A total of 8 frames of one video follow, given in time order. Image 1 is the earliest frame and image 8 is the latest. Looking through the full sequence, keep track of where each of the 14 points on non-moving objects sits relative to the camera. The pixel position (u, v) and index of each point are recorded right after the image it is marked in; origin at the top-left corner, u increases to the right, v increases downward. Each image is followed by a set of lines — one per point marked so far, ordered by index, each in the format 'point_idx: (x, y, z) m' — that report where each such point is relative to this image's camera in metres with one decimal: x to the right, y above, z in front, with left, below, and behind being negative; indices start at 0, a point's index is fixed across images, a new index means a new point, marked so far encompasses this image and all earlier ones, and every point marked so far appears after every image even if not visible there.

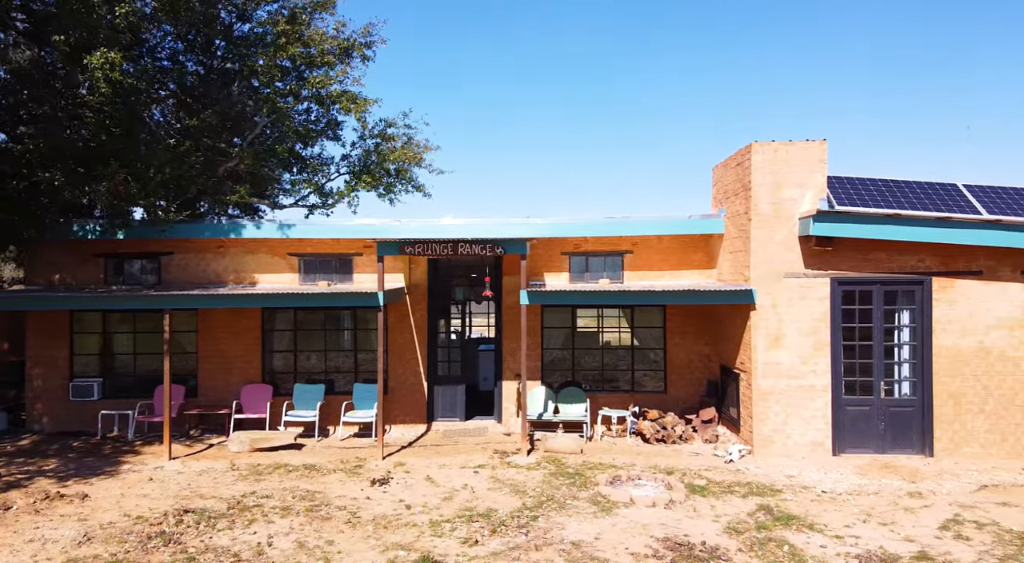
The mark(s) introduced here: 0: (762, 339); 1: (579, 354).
0: (+4.1, -0.9, +11.3) m
1: (+1.4, -1.5, +14.0) m
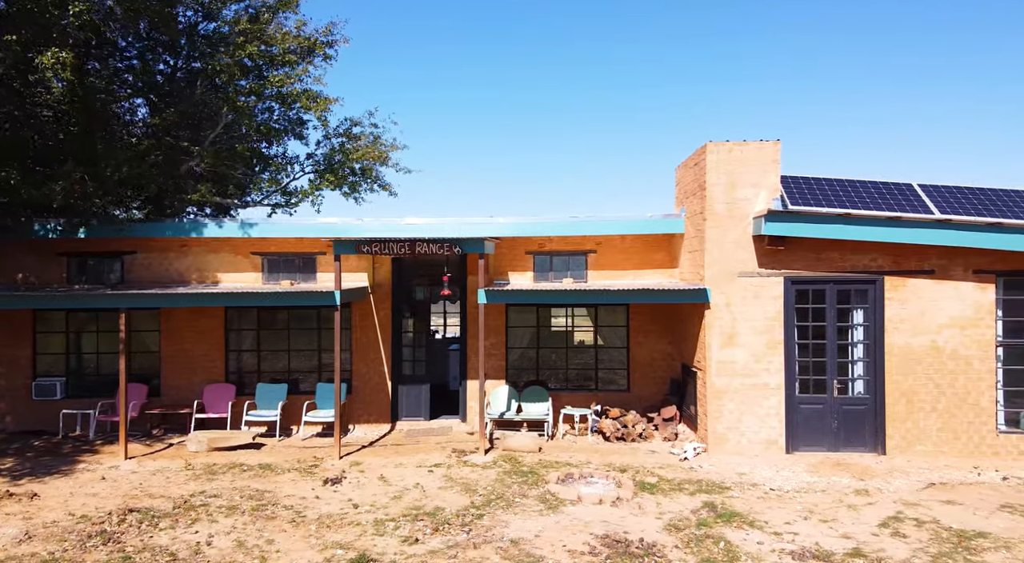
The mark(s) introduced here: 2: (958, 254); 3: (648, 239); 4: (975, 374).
0: (+3.3, -0.9, +11.4) m
1: (+0.7, -1.5, +14.0) m
2: (+7.1, +0.4, +10.9) m
3: (+2.8, +0.8, +13.9) m
4: (+7.3, -1.5, +10.8) m
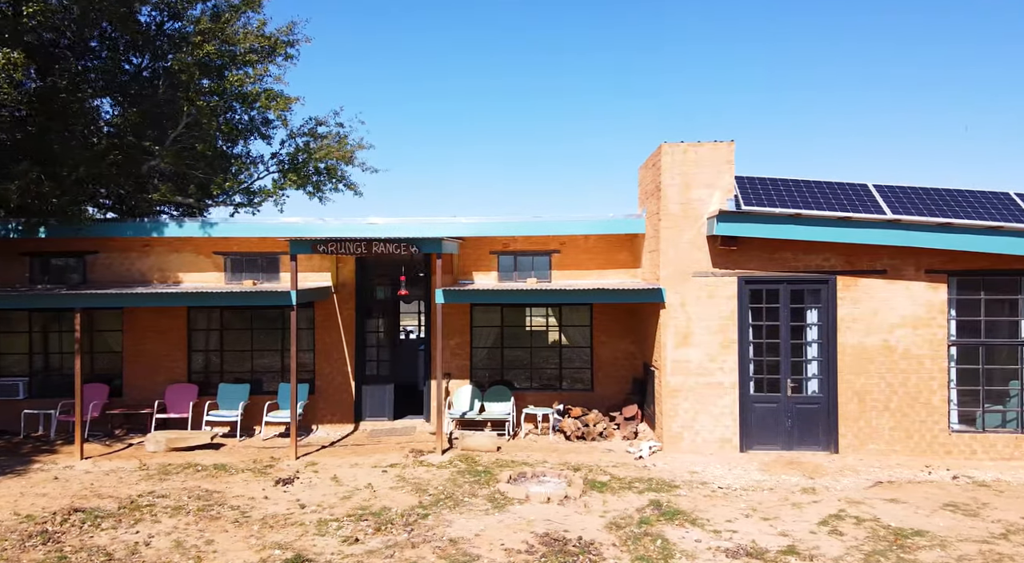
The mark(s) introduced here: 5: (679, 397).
0: (+2.6, -0.9, +11.4) m
1: (0.0, -1.5, +14.1) m
2: (+6.3, +0.4, +11.0) m
3: (+2.0, +0.9, +13.9) m
4: (+6.6, -1.5, +10.9) m
5: (+2.8, -1.9, +11.4) m
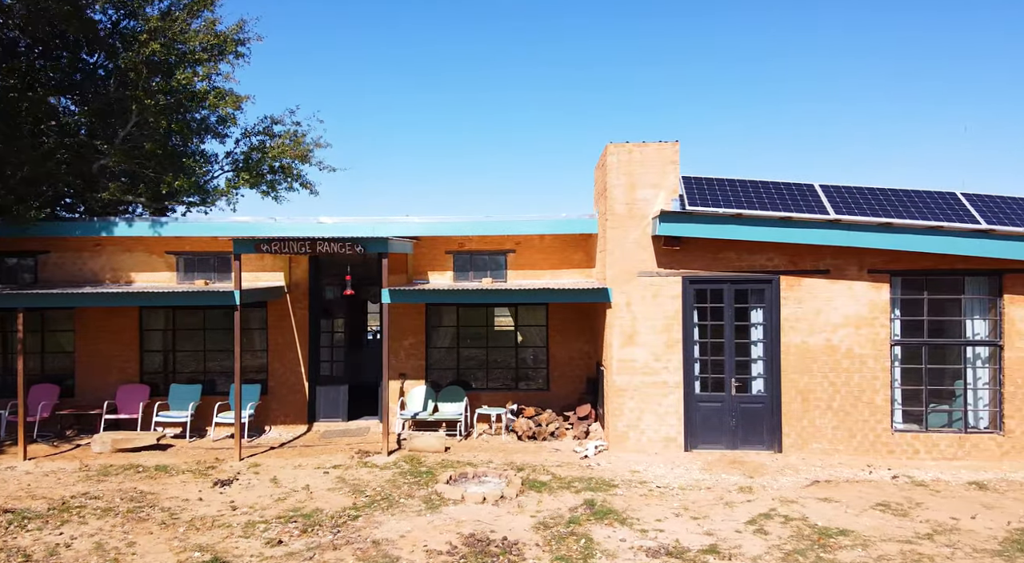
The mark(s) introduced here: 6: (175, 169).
0: (+1.7, -0.9, +11.4) m
1: (-0.9, -1.5, +14.0) m
2: (+5.4, +0.4, +11.0) m
3: (+1.1, +0.9, +13.9) m
4: (+5.7, -1.4, +10.9) m
5: (+1.9, -1.9, +11.4) m
6: (-9.2, +2.9, +18.0) m
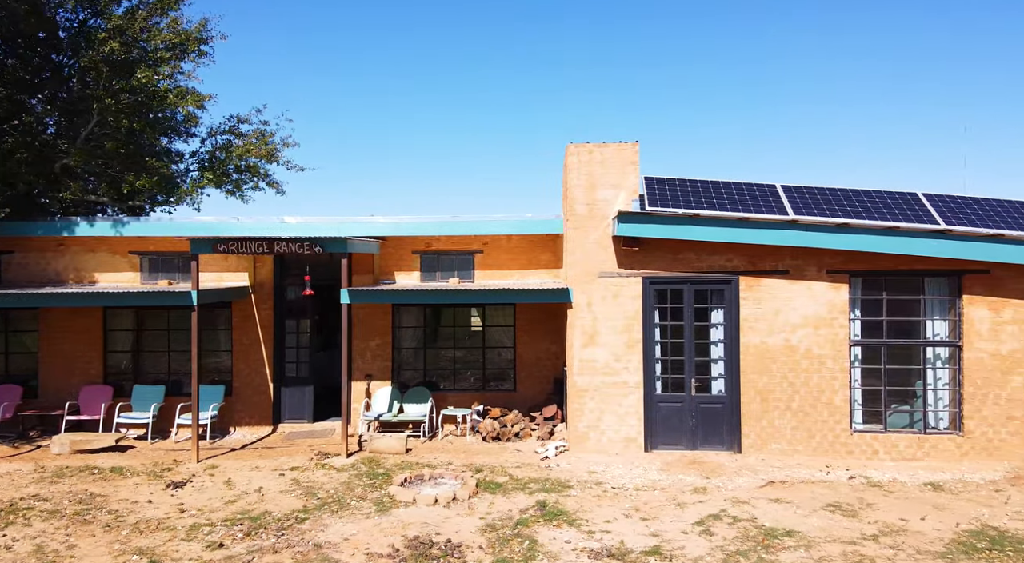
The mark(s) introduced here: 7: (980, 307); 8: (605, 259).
0: (+1.1, -0.9, +11.4) m
1: (-1.6, -1.5, +14.0) m
2: (+4.8, +0.4, +11.0) m
3: (+0.4, +0.9, +13.9) m
4: (+5.0, -1.5, +10.9) m
5: (+1.2, -1.9, +11.3) m
6: (-9.9, +2.9, +17.9) m
7: (+7.4, -0.4, +10.8) m
8: (+1.5, +0.4, +11.4) m
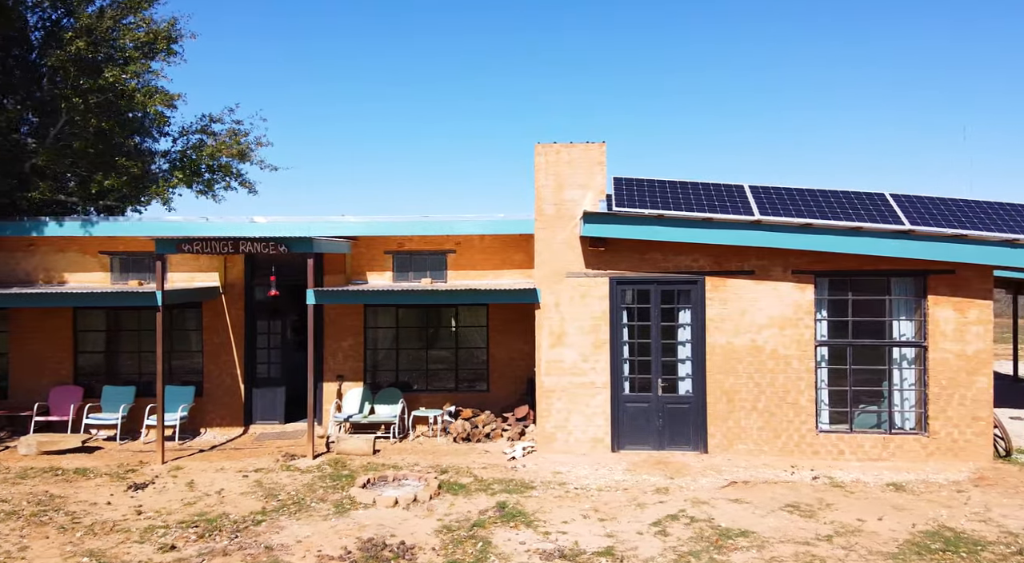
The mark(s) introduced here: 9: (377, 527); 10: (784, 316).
0: (+0.5, -0.9, +11.4) m
1: (-2.2, -1.5, +14.0) m
2: (+4.3, +0.4, +11.0) m
3: (-0.1, +0.8, +13.9) m
4: (+4.5, -1.5, +11.0) m
5: (+0.7, -1.9, +11.3) m
6: (-10.4, +2.9, +17.9) m
7: (+6.8, -0.4, +10.8) m
8: (+1.0, +0.4, +11.3) m
9: (-1.6, -2.9, +8.2) m
10: (+4.3, -0.5, +11.0) m
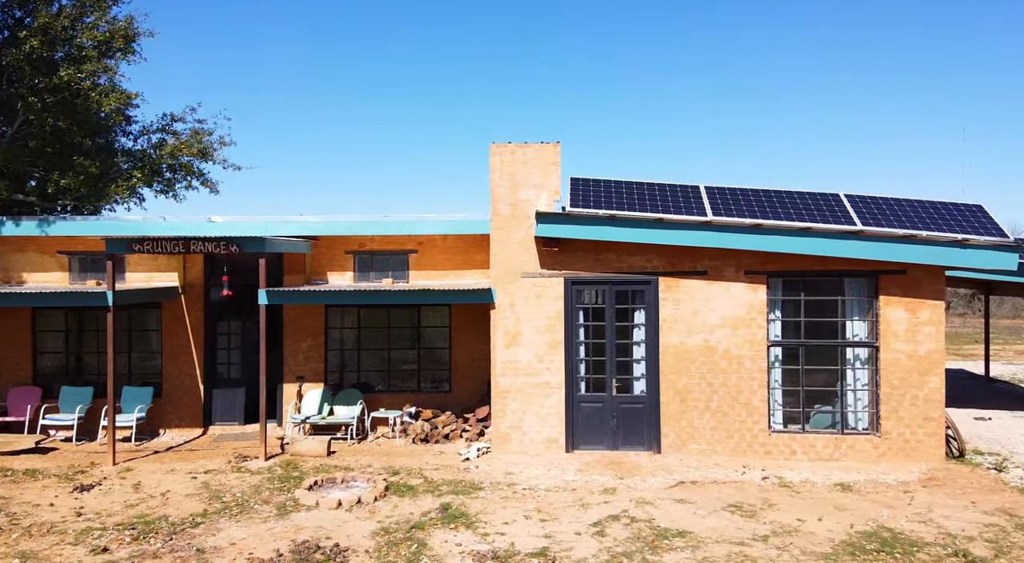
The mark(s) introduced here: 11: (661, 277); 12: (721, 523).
0: (-0.2, -0.9, +11.3) m
1: (-2.9, -1.5, +13.9) m
2: (+3.5, +0.4, +11.0) m
3: (-0.9, +0.8, +13.9) m
4: (+3.8, -1.5, +11.0) m
5: (-0.1, -1.9, +11.3) m
6: (-11.2, +2.9, +17.8) m
7: (+6.1, -0.4, +10.9) m
8: (+0.2, +0.4, +11.3) m
9: (-2.3, -2.9, +8.2) m
10: (+3.6, -0.6, +11.0) m
11: (+2.4, +0.1, +11.0) m
12: (+2.5, -2.9, +8.3) m
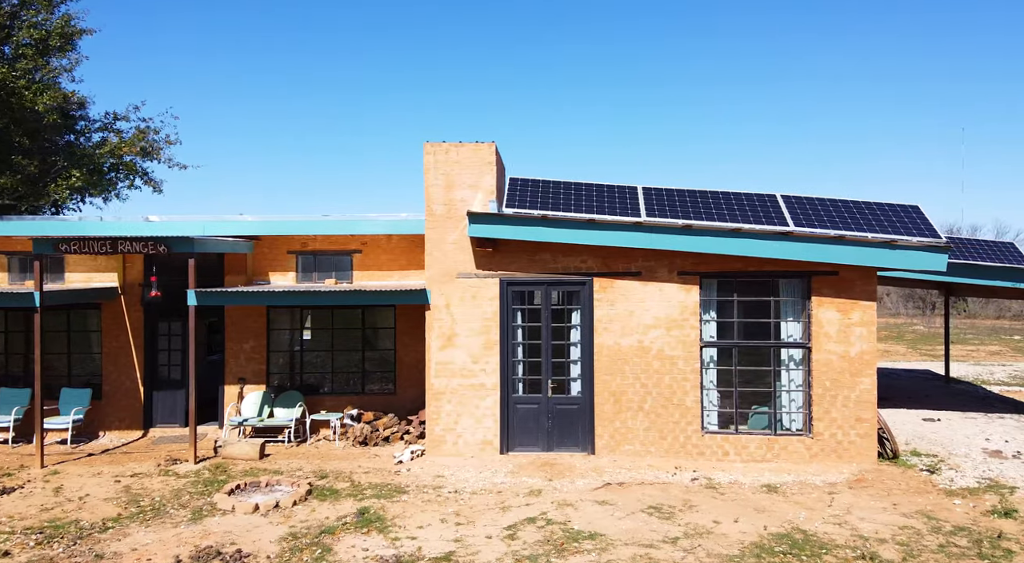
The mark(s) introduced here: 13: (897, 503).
0: (-1.3, -1.0, +11.3) m
1: (-4.0, -1.5, +13.8) m
2: (+2.4, +0.4, +11.0) m
3: (-2.0, +0.8, +13.8) m
4: (+2.7, -1.5, +11.0) m
5: (-1.1, -1.9, +11.3) m
6: (-12.4, +2.9, +17.6) m
7: (+5.0, -0.4, +10.9) m
8: (-0.8, +0.4, +11.3) m
9: (-3.3, -2.9, +8.1) m
10: (+2.5, -0.6, +11.0) m
11: (+1.3, +0.1, +11.0) m
12: (+1.5, -2.9, +8.3) m
13: (+5.2, -3.0, +9.4) m
